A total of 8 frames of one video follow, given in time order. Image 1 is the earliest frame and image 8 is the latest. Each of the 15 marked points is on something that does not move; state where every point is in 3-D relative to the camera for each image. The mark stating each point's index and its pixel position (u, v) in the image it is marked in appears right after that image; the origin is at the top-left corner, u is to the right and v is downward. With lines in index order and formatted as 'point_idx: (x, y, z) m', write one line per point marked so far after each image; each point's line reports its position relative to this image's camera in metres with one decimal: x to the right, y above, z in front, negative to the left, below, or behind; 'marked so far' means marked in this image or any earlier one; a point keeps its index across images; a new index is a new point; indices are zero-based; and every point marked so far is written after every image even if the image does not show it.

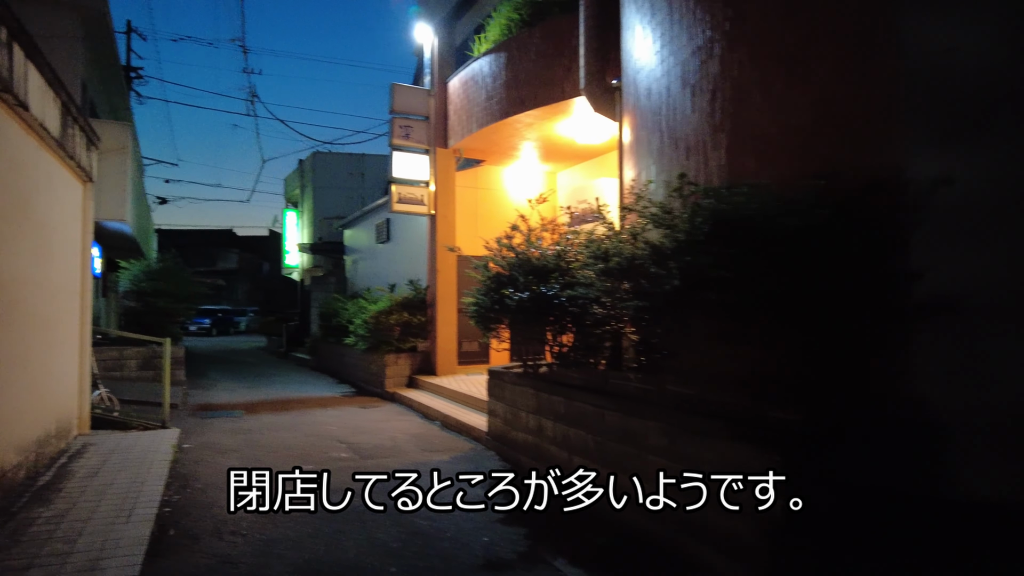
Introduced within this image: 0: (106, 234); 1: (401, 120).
0: (-9.1, +1.2, +14.2) m
1: (-2.1, +3.2, +12.1) m
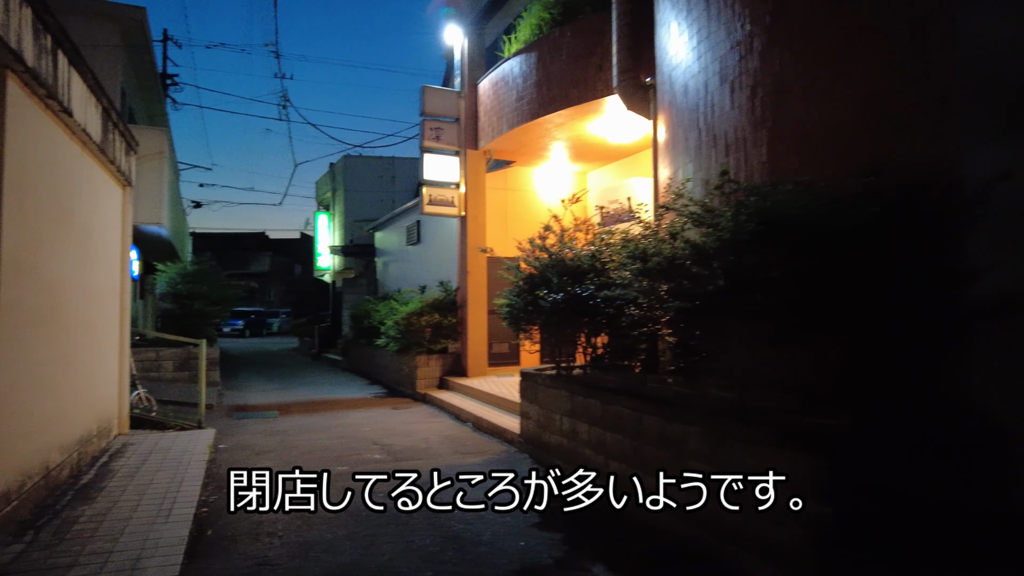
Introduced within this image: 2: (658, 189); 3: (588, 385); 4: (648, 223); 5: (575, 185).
0: (-8.5, +1.2, +14.5) m
1: (-1.5, +3.2, +12.1) m
2: (+1.8, +1.2, +7.8) m
3: (+0.7, -1.0, +6.2) m
4: (+1.2, +0.6, +5.8) m
5: (+1.4, +2.3, +14.1) m
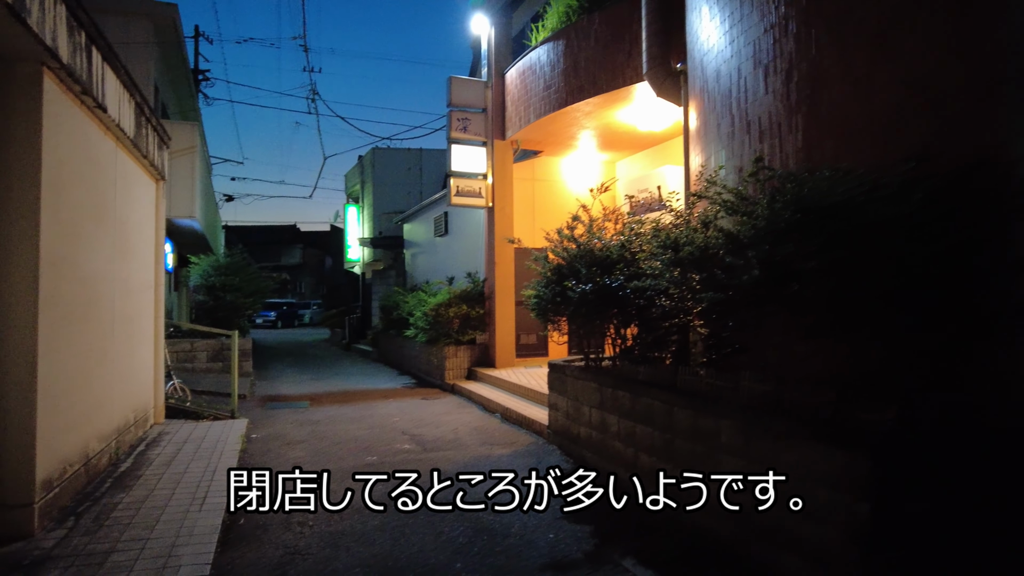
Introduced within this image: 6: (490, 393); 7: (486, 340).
0: (-7.8, +1.3, +14.8) m
1: (-1.0, +3.4, +12.1) m
2: (+2.2, +1.3, +7.7) m
3: (+1.0, -0.9, +6.1) m
4: (+1.5, +0.7, +5.6) m
5: (+2.0, +2.5, +13.9) m
6: (-0.4, -1.7, +10.2) m
7: (-0.5, -1.0, +12.5) m
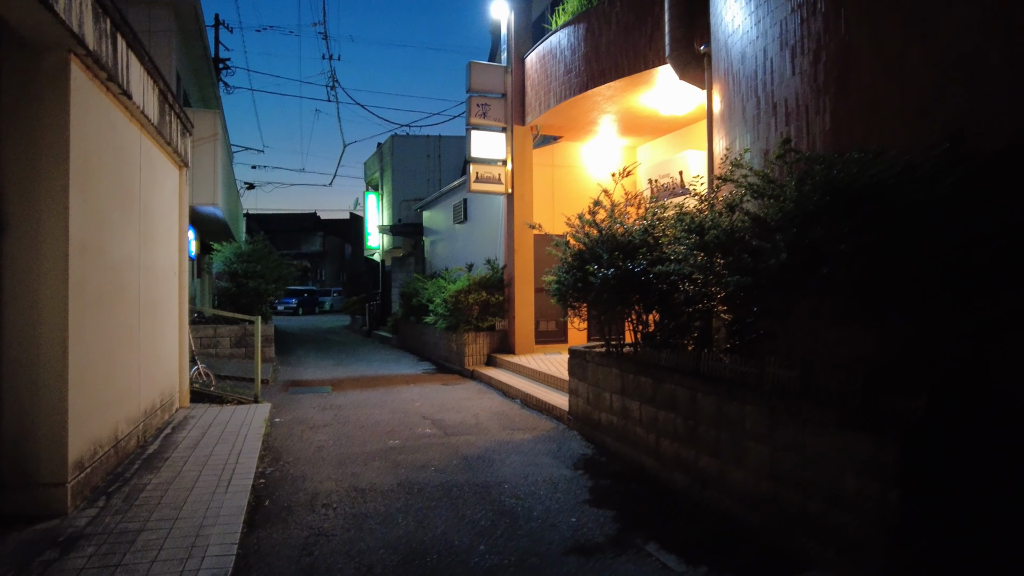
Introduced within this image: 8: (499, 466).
0: (-7.4, +1.7, +15.0) m
1: (-0.6, +3.6, +12.0) m
2: (+2.4, +1.5, +7.6) m
3: (+1.2, -0.7, +6.1) m
4: (+1.7, +0.8, +5.6) m
5: (+2.4, +2.8, +13.8) m
6: (0.0, -1.5, +10.2) m
7: (-0.1, -0.8, +12.5) m
8: (-0.1, -1.7, +5.9) m
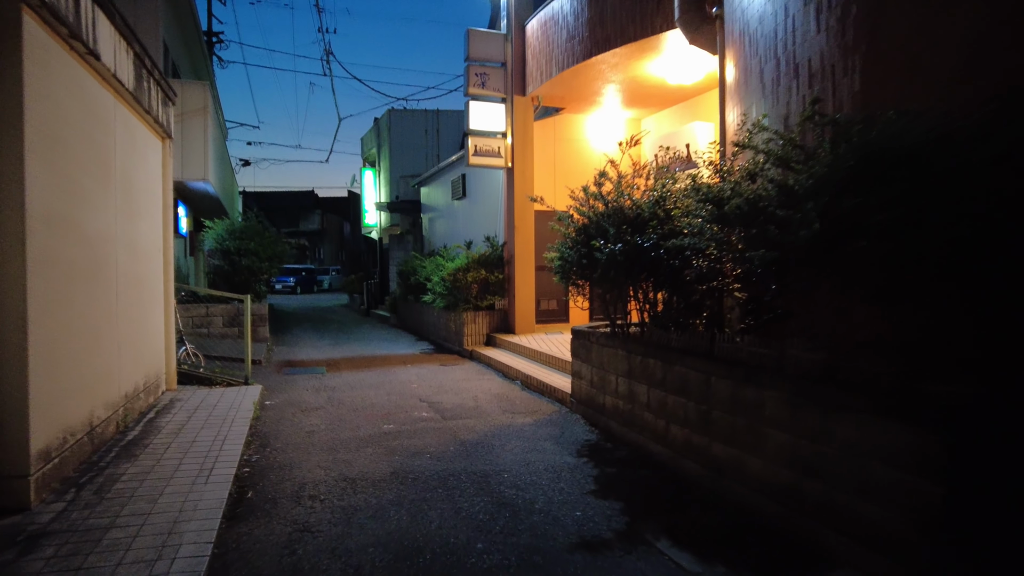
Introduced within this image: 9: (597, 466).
0: (-7.4, +2.2, +14.5) m
1: (-0.6, +4.0, +11.5) m
2: (+2.4, +1.8, +7.2) m
3: (+1.2, -0.5, +5.7) m
4: (+1.7, +1.0, +5.2) m
5: (+2.4, +3.3, +13.3) m
6: (0.0, -1.1, +9.9) m
7: (-0.1, -0.3, +12.1) m
8: (-0.1, -1.4, +5.6) m
9: (+0.7, -1.5, +5.3) m
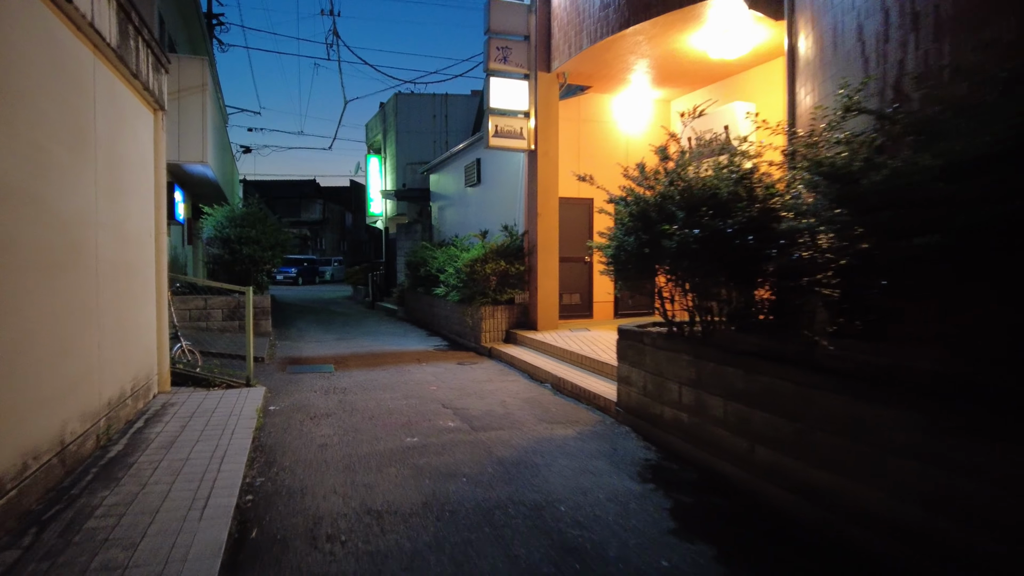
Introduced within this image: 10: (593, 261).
0: (-7.0, +2.4, +13.6) m
1: (-0.2, +4.2, +10.6) m
2: (+2.8, +1.8, +6.3) m
3: (+1.6, -0.5, +4.9) m
4: (+2.1, +1.0, +4.3) m
5: (+2.8, +3.4, +12.4) m
6: (+0.3, -1.0, +9.0) m
7: (+0.3, -0.2, +11.3) m
8: (+0.3, -1.4, +4.7) m
9: (+1.1, -1.5, +4.5) m
10: (+1.5, +0.5, +11.8) m
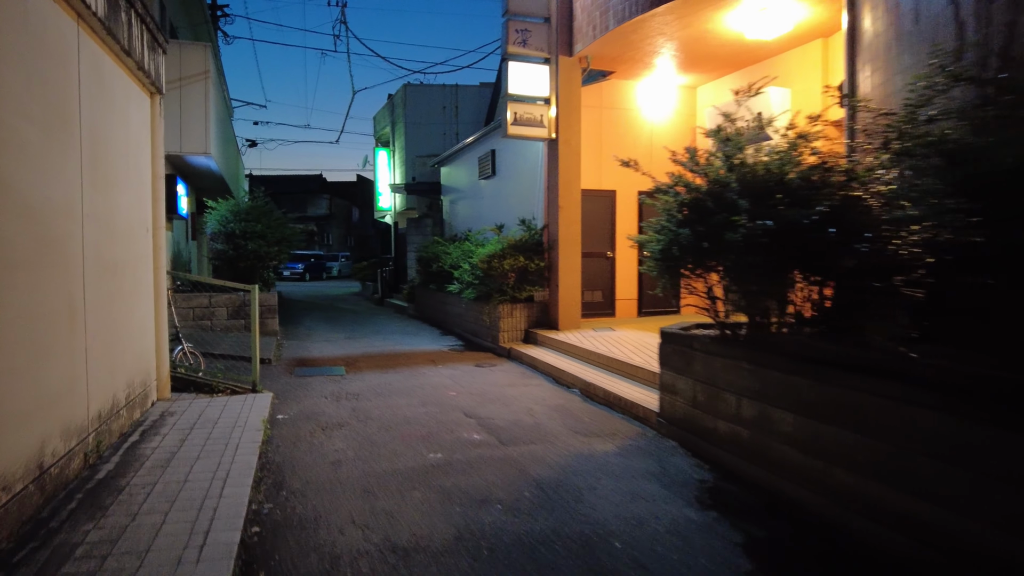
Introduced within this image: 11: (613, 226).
0: (-6.6, +2.4, +13.1) m
1: (+0.1, +4.2, +10.0) m
2: (+3.1, +1.8, +5.7) m
3: (+1.9, -0.5, +4.3) m
4: (+2.3, +1.0, +3.7) m
5: (+3.1, +3.5, +11.8) m
6: (+0.6, -1.0, +8.4) m
7: (+0.6, -0.1, +10.7) m
8: (+0.5, -1.4, +4.1) m
9: (+1.4, -1.5, +3.9) m
10: (+1.8, +0.6, +11.2) m
11: (+1.8, +1.1, +11.1) m
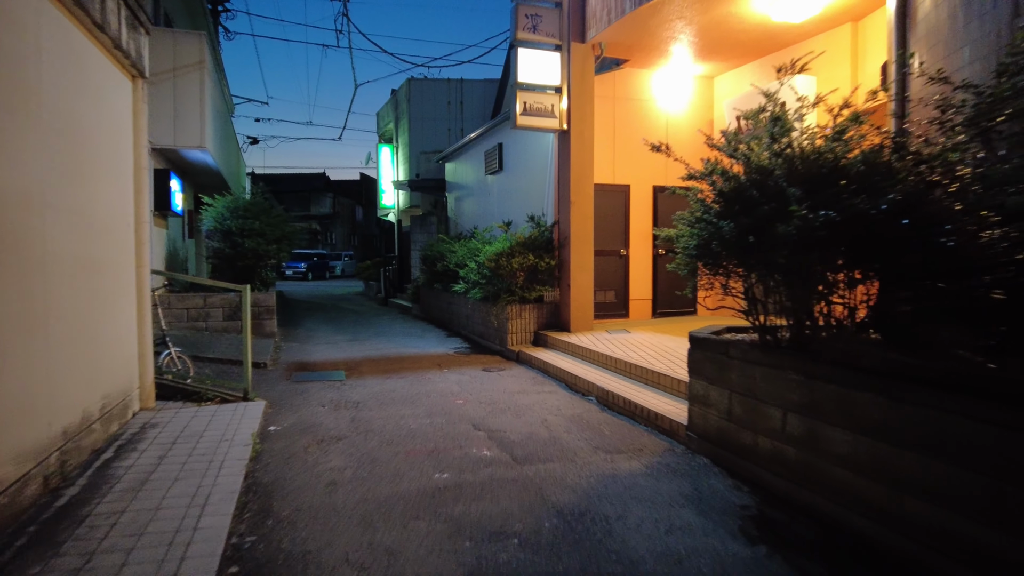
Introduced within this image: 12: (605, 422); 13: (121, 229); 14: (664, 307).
0: (-6.5, +2.4, +12.6) m
1: (+0.2, +4.2, +9.5) m
2: (+3.2, +1.8, +5.1) m
3: (+2.0, -0.5, +3.7) m
4: (+2.4, +1.0, +3.1) m
5: (+3.3, +3.5, +11.2) m
6: (+0.8, -1.0, +7.9) m
7: (+0.7, -0.1, +10.2) m
8: (+0.6, -1.4, +3.6) m
9: (+1.5, -1.5, +3.4) m
10: (+2.0, +0.6, +10.6) m
11: (+1.9, +1.1, +10.6) m
12: (+0.9, -1.3, +6.0) m
13: (-3.6, +0.5, +5.8) m
14: (+2.6, -0.3, +11.0) m
